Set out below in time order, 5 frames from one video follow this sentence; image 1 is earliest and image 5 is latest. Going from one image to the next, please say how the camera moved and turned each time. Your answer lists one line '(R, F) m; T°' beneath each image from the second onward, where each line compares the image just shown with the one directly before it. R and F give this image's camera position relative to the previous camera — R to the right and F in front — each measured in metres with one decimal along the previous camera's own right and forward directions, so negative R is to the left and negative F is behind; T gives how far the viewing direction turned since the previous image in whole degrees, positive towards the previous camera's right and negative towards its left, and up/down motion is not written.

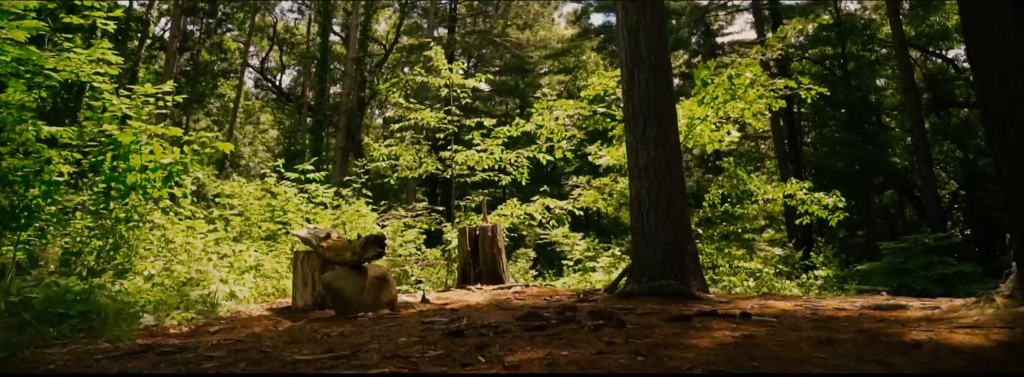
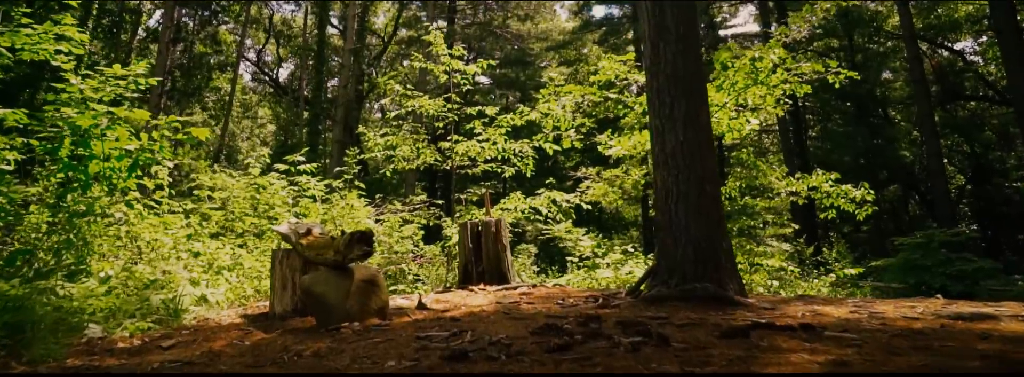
(-0.1, +0.6) m; 0°
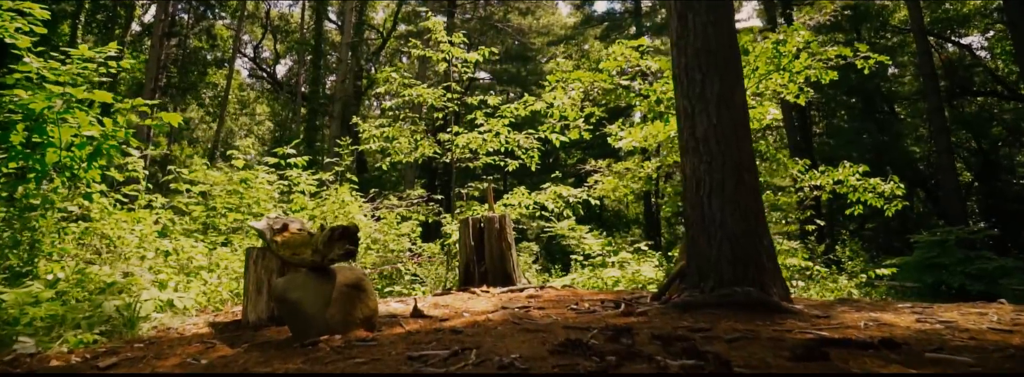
(-0.1, +0.6) m; 0°
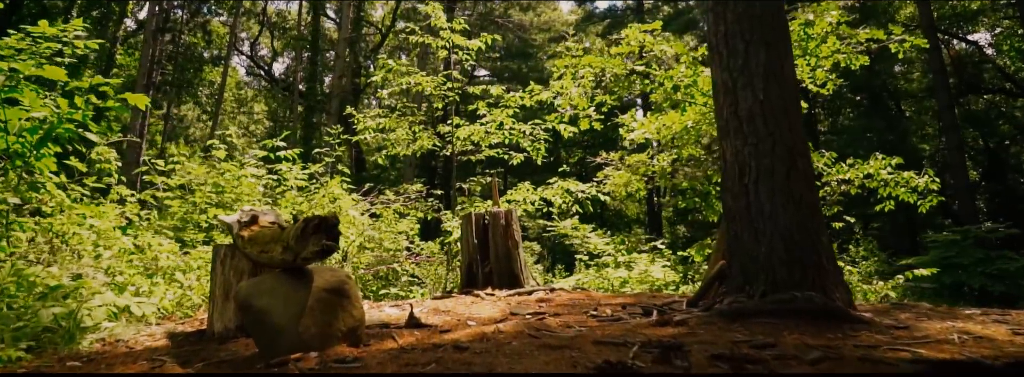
(-0.1, +0.6) m; 0°
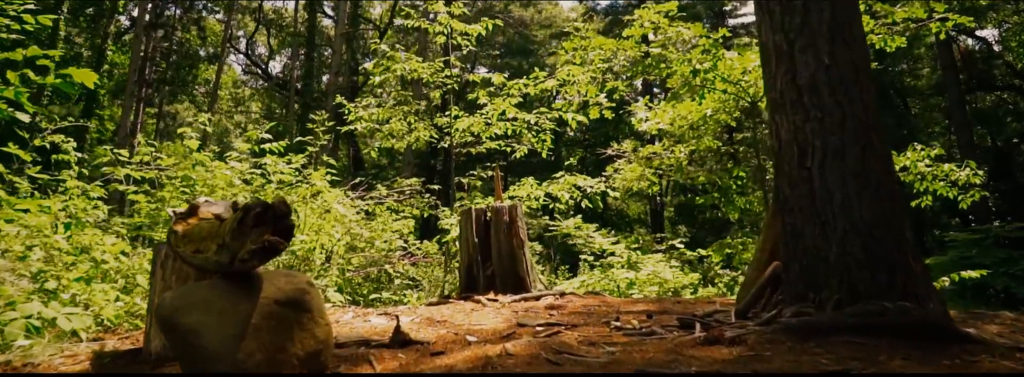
(0.0, +0.6) m; 0°
